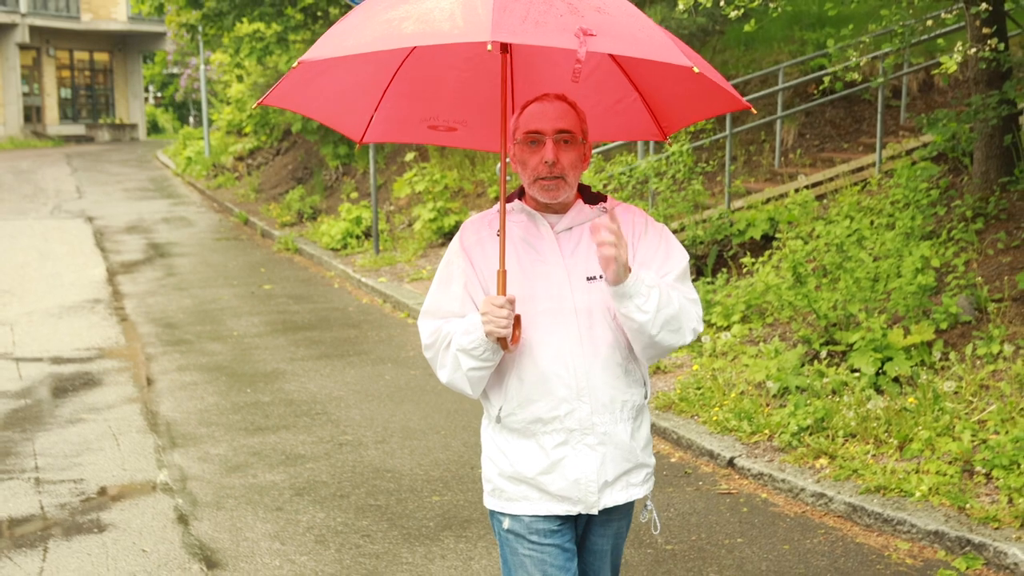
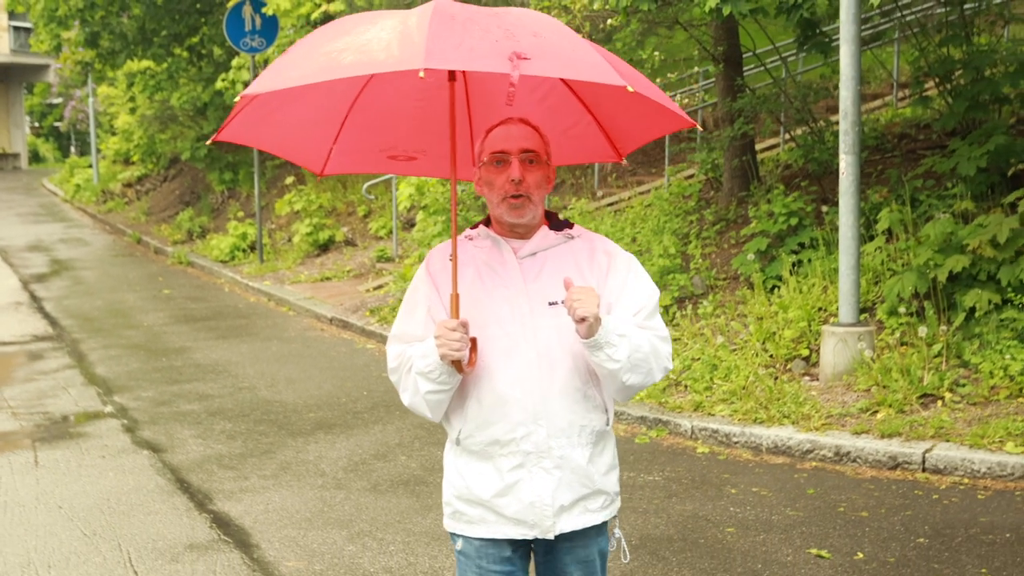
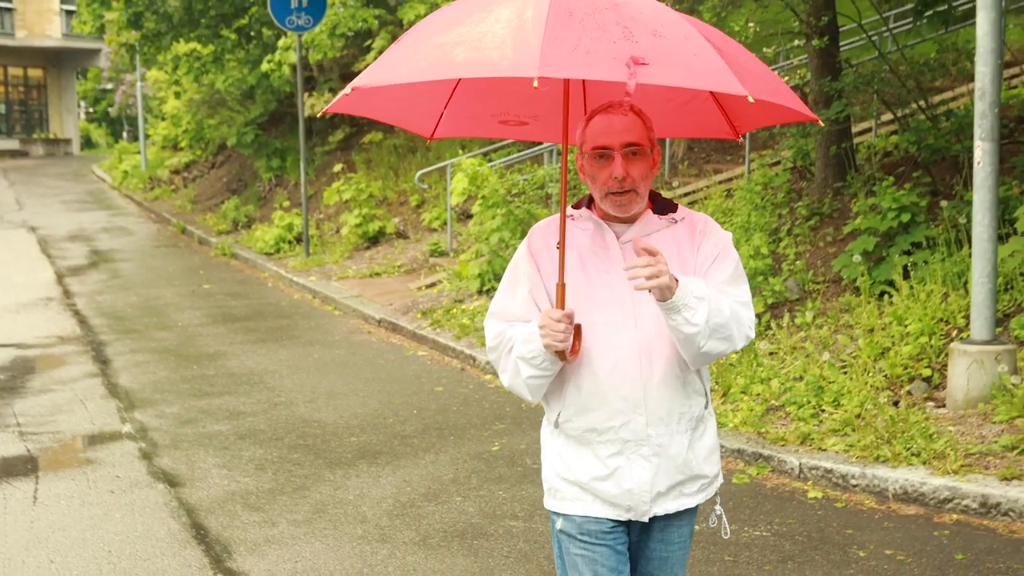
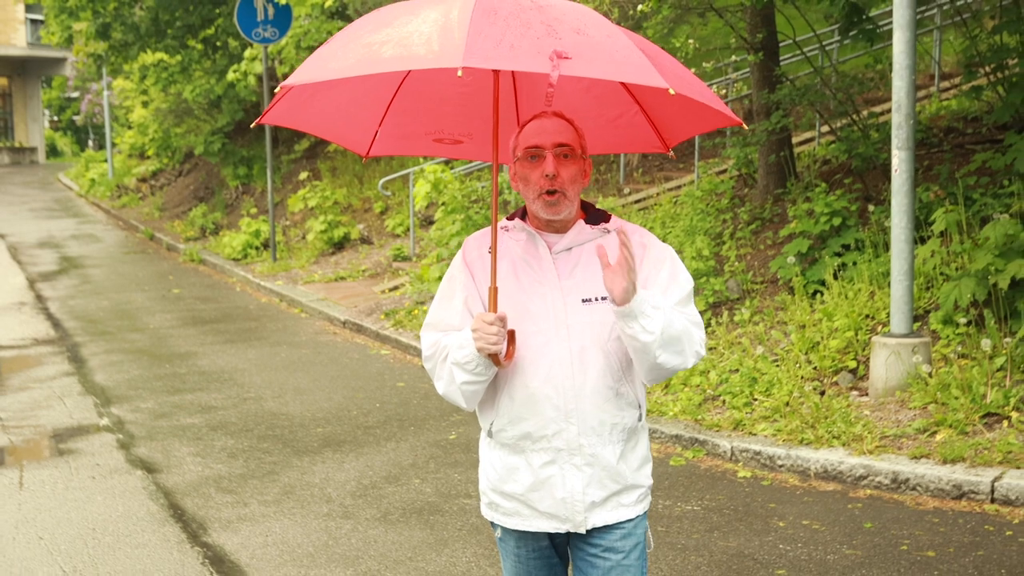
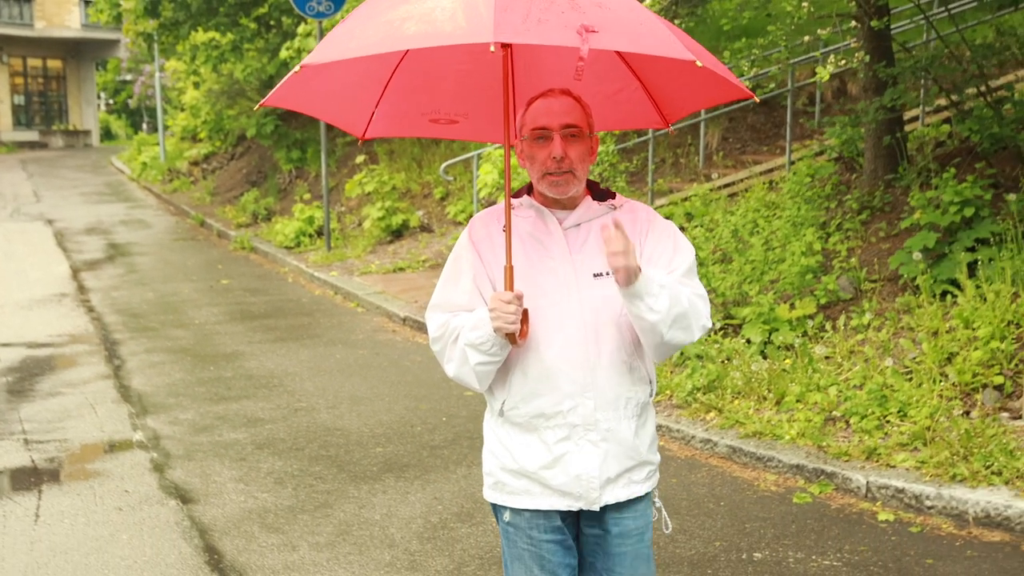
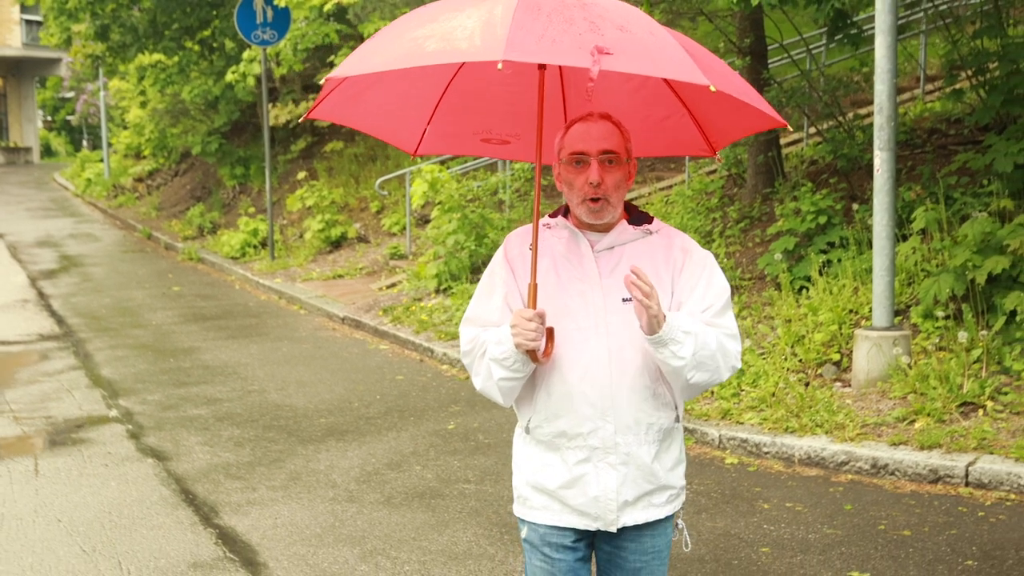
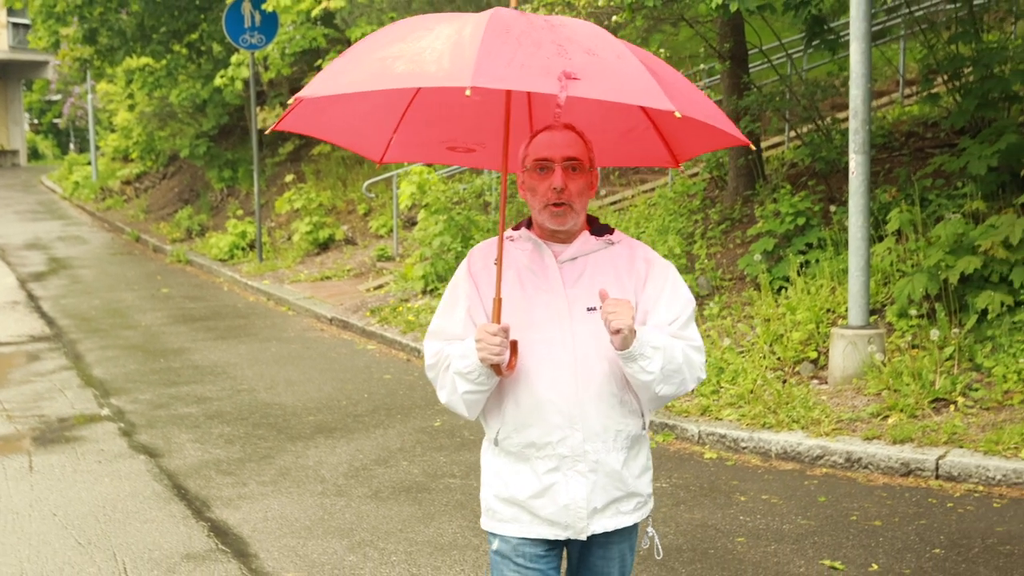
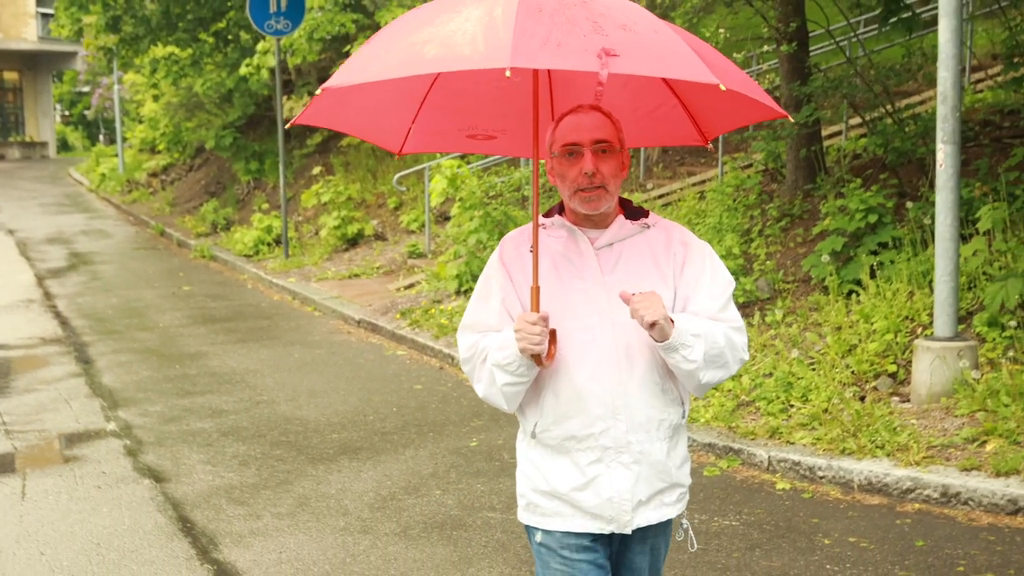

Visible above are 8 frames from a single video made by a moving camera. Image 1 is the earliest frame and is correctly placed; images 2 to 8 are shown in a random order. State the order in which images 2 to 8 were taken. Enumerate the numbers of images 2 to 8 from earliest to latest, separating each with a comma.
5, 3, 8, 4, 6, 7, 2
